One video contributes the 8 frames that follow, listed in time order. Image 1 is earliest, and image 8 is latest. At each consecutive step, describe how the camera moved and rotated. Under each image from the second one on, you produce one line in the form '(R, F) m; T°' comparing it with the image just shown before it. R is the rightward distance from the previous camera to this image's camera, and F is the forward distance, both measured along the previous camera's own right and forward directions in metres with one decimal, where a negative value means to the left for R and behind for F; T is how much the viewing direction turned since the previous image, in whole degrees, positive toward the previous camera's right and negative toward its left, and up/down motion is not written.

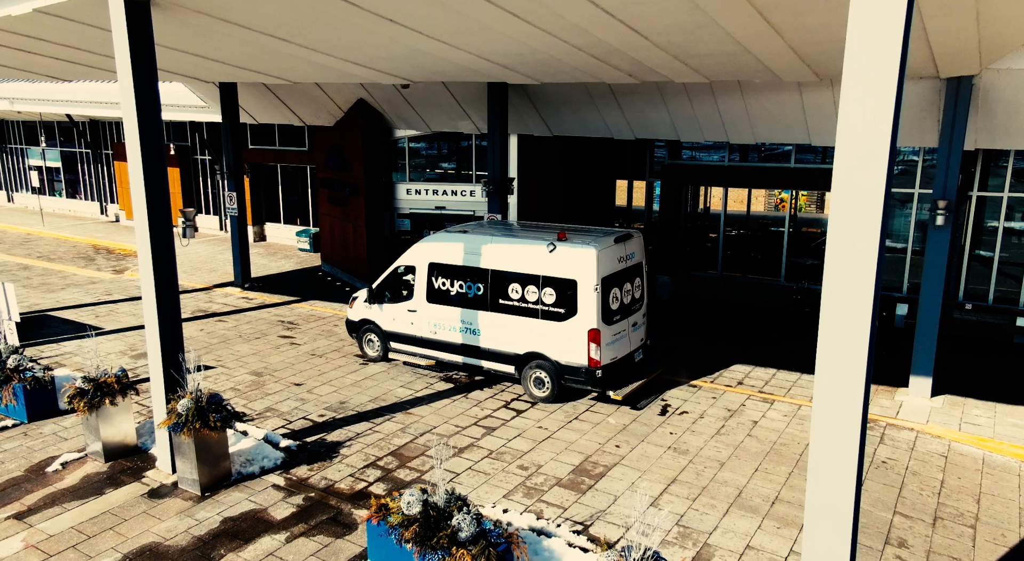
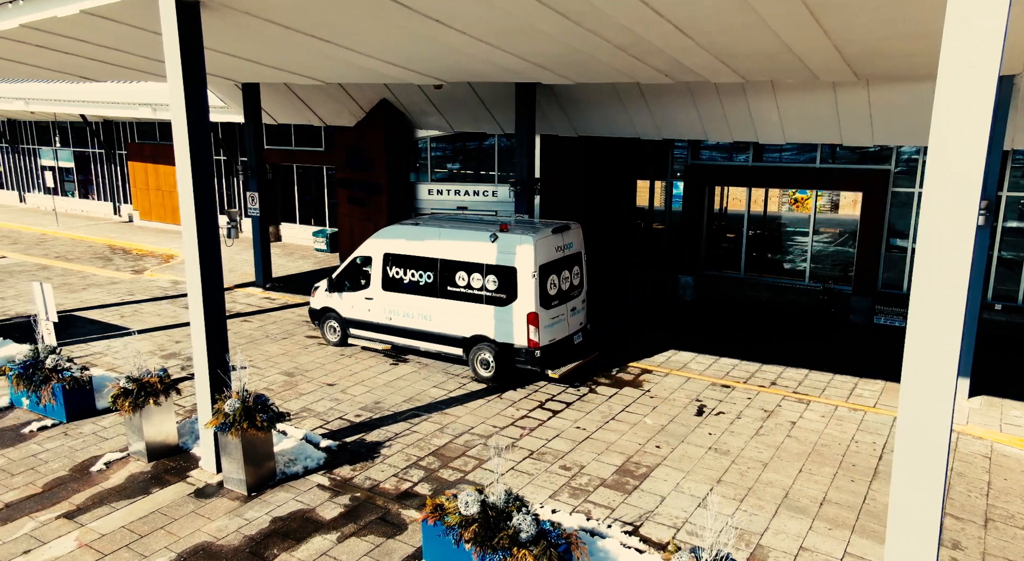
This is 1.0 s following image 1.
(-0.5, 0.0) m; 0°
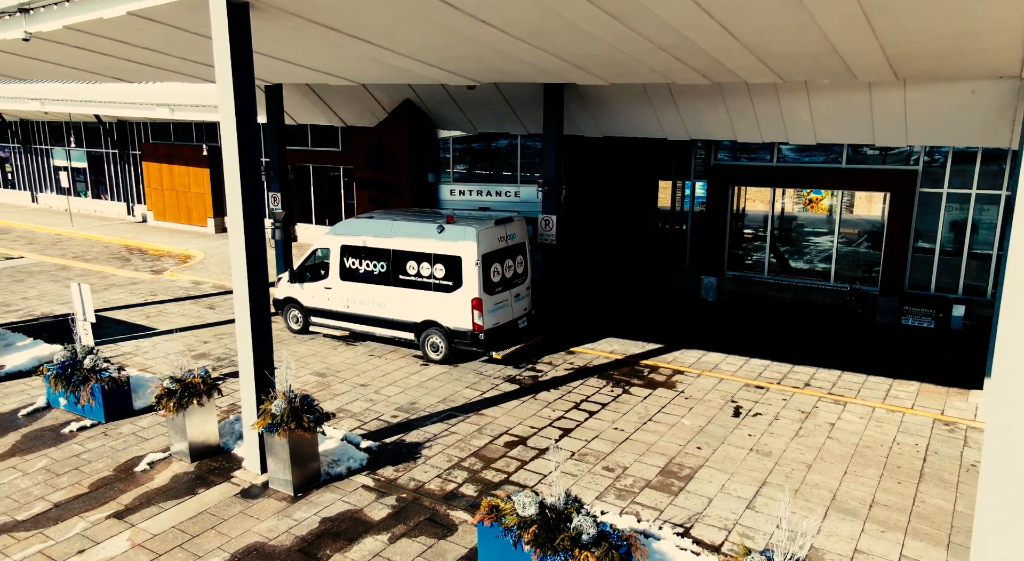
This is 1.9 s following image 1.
(-0.5, 0.0) m; 0°
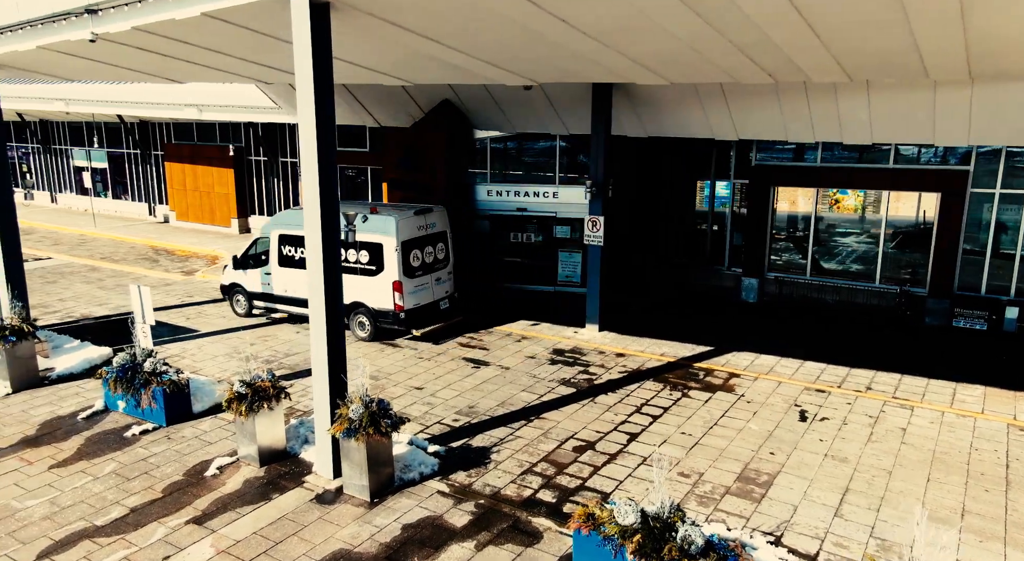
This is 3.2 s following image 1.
(-0.8, +0.1) m; -1°
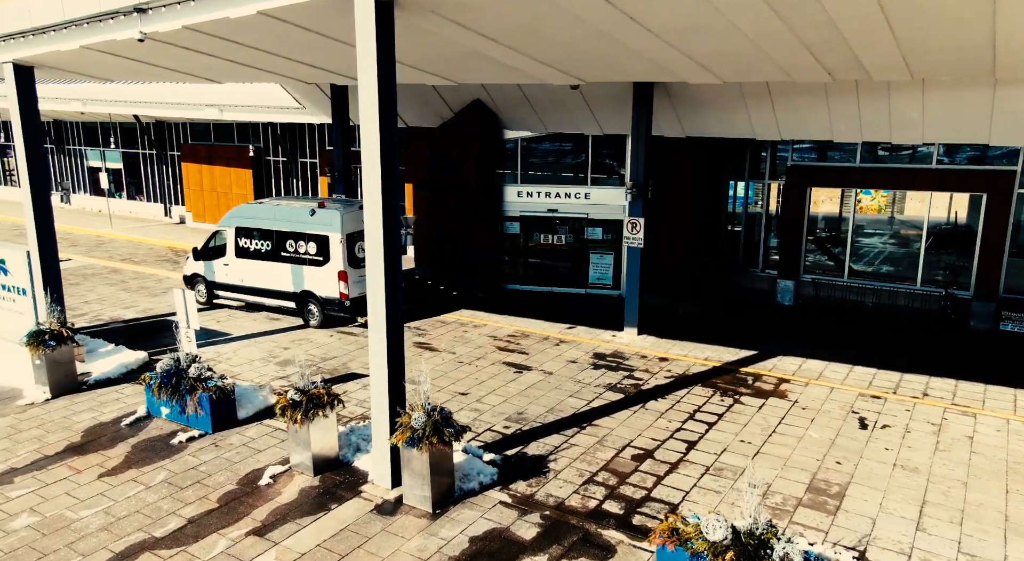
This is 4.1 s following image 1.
(-0.6, +0.2) m; 0°
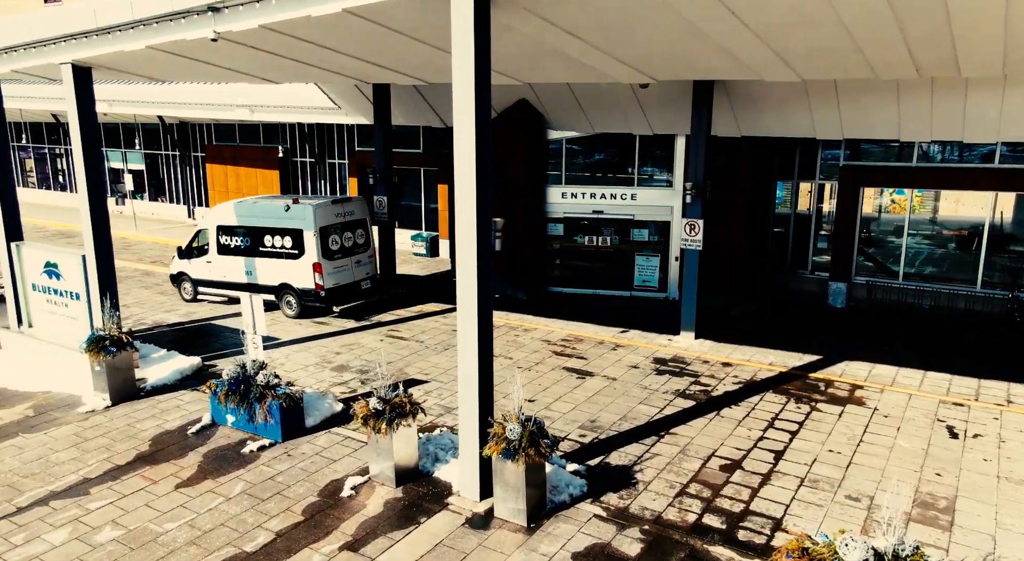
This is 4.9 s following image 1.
(-0.9, +0.3) m; -1°
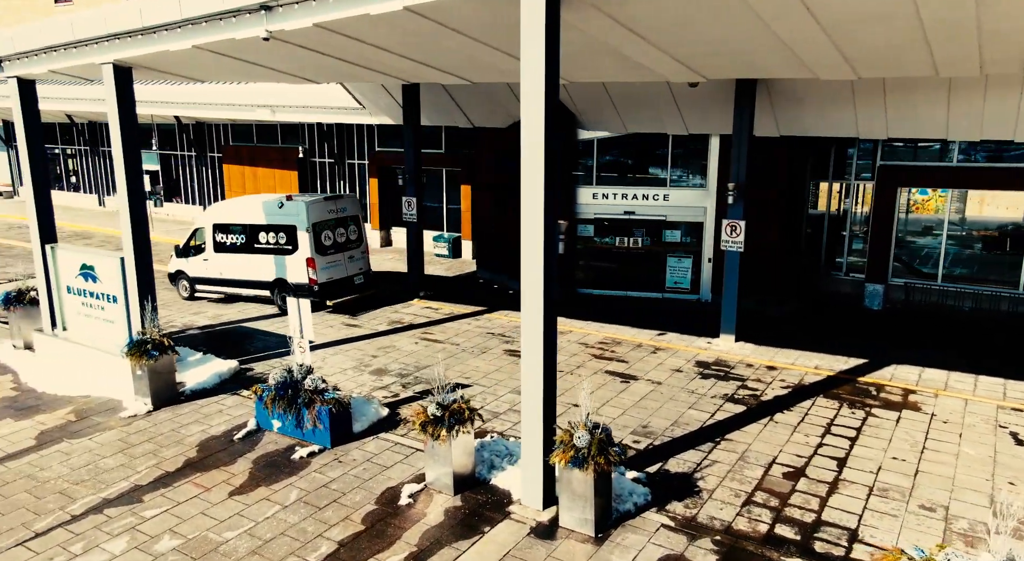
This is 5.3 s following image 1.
(-0.6, +0.2) m; 0°
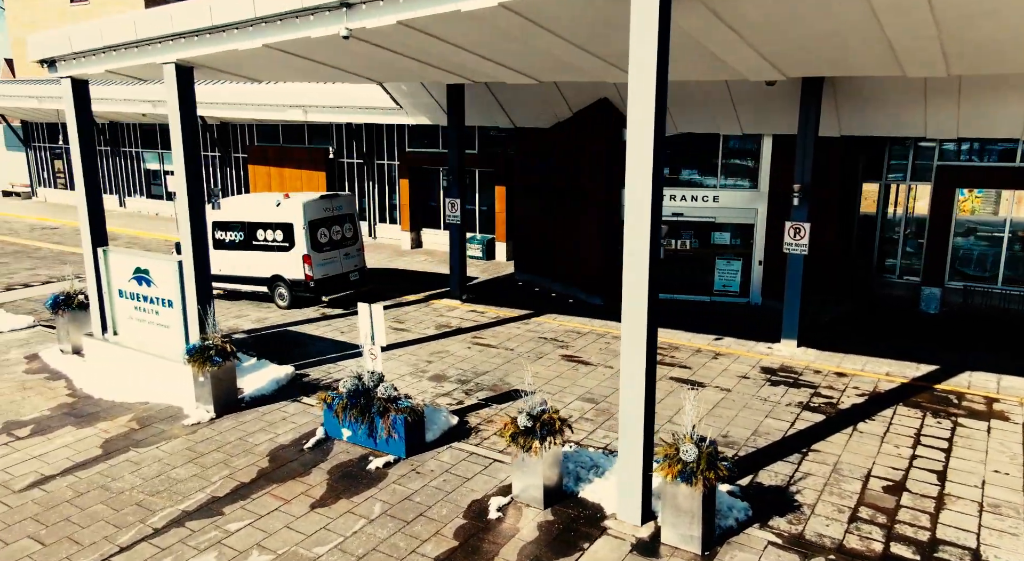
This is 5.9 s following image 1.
(-0.9, +0.3) m; -1°
